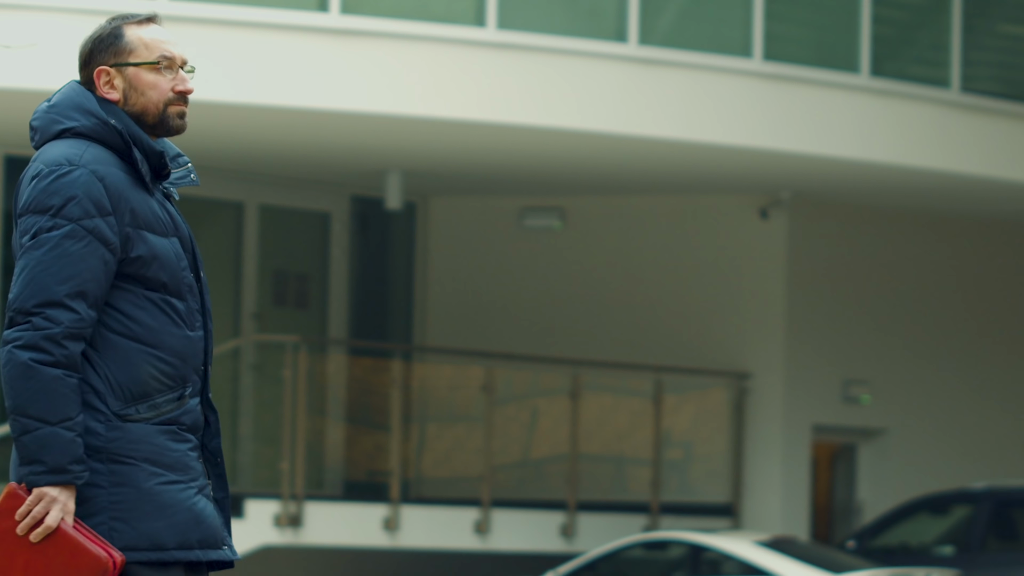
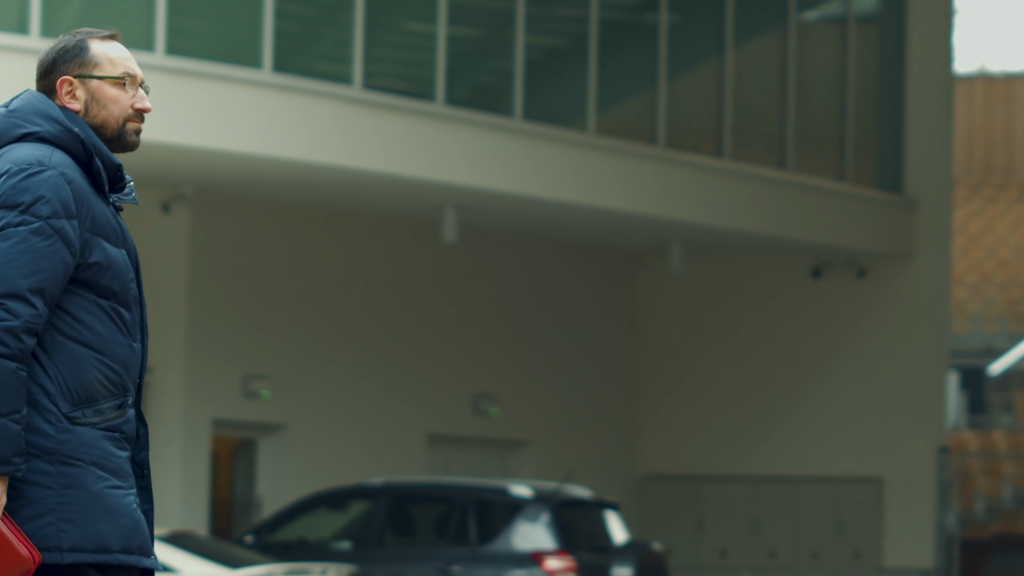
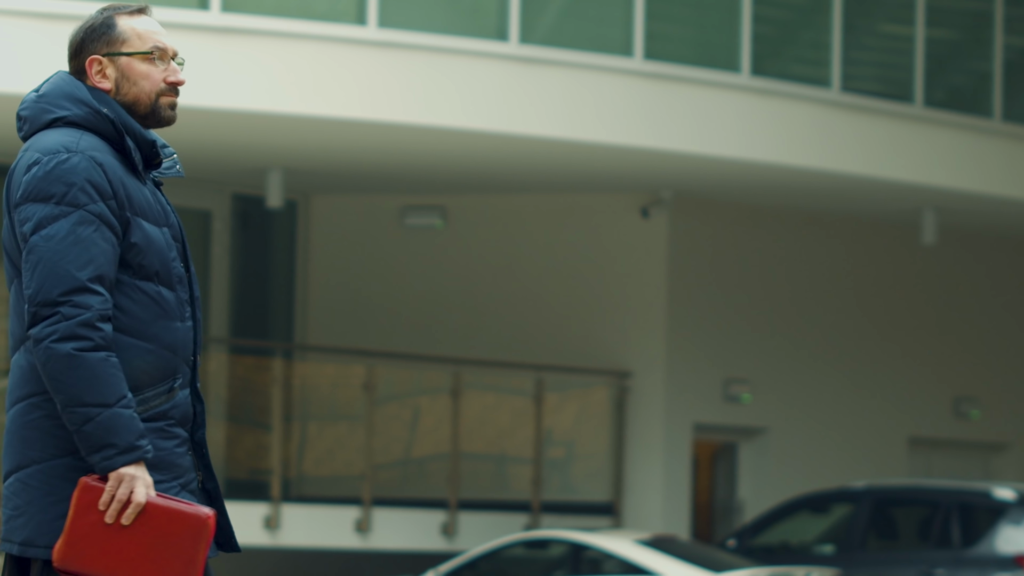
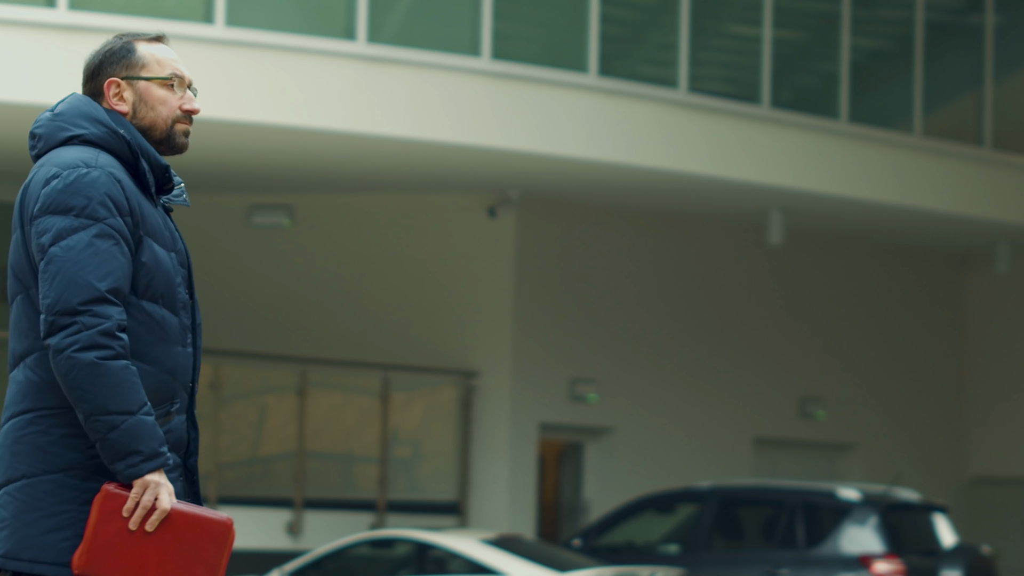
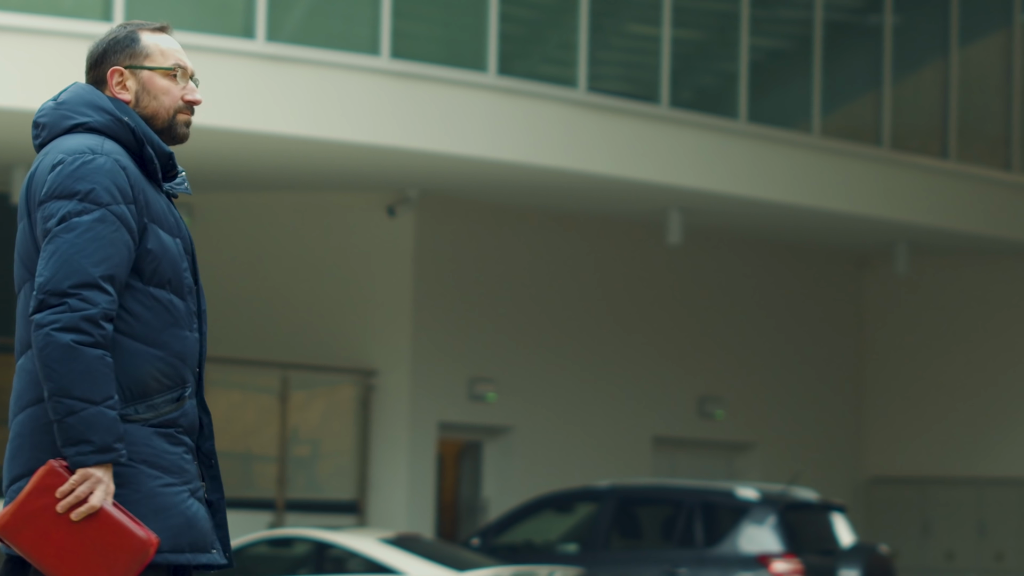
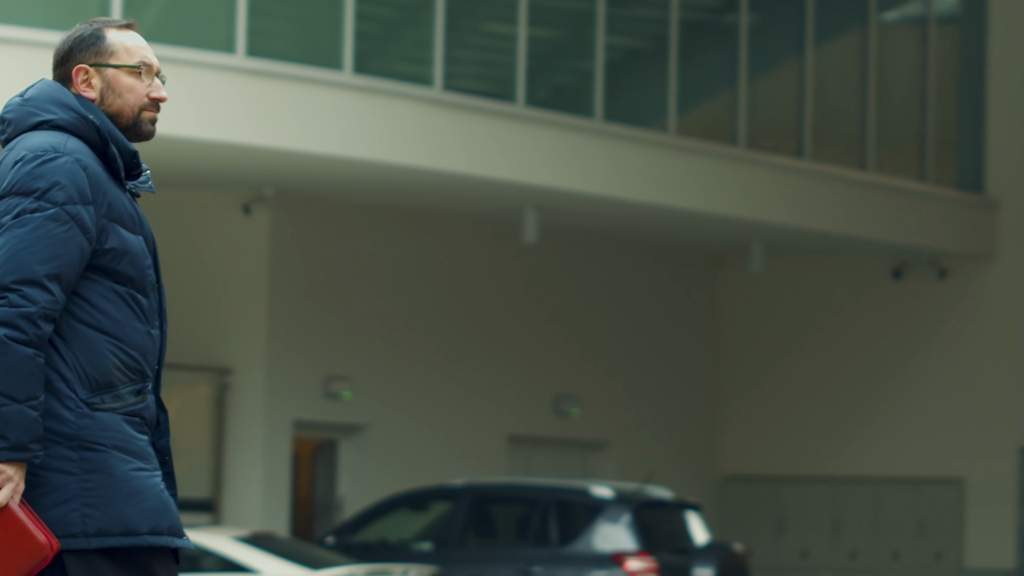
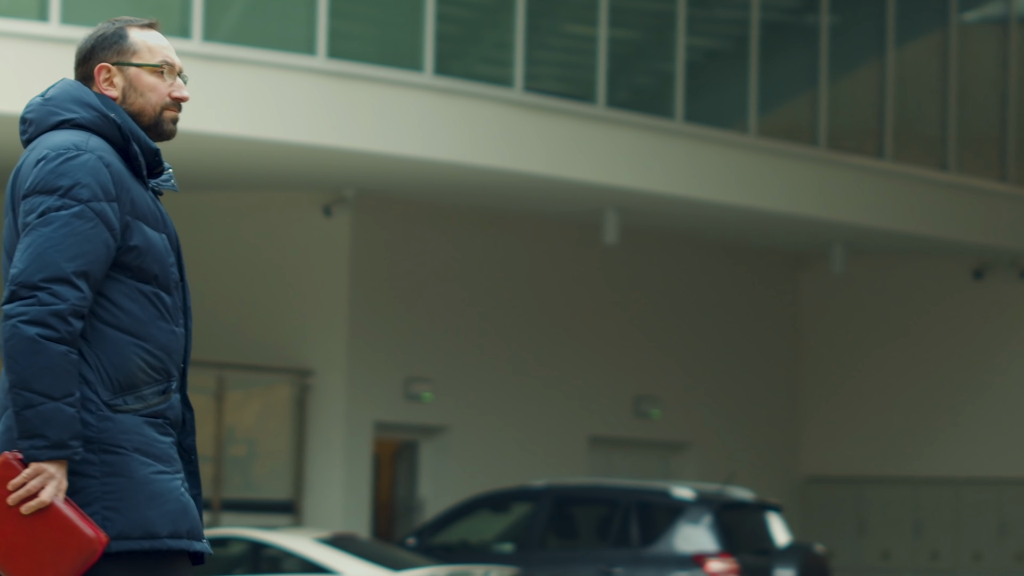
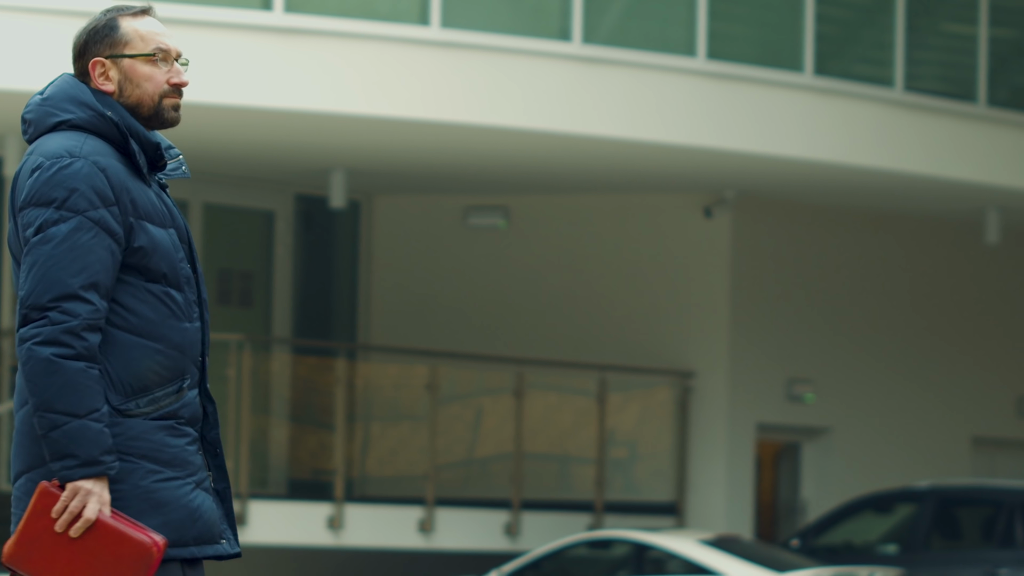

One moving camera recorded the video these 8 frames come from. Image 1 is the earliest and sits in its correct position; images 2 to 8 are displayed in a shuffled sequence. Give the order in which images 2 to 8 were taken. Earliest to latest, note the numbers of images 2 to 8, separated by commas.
8, 3, 4, 5, 7, 6, 2
